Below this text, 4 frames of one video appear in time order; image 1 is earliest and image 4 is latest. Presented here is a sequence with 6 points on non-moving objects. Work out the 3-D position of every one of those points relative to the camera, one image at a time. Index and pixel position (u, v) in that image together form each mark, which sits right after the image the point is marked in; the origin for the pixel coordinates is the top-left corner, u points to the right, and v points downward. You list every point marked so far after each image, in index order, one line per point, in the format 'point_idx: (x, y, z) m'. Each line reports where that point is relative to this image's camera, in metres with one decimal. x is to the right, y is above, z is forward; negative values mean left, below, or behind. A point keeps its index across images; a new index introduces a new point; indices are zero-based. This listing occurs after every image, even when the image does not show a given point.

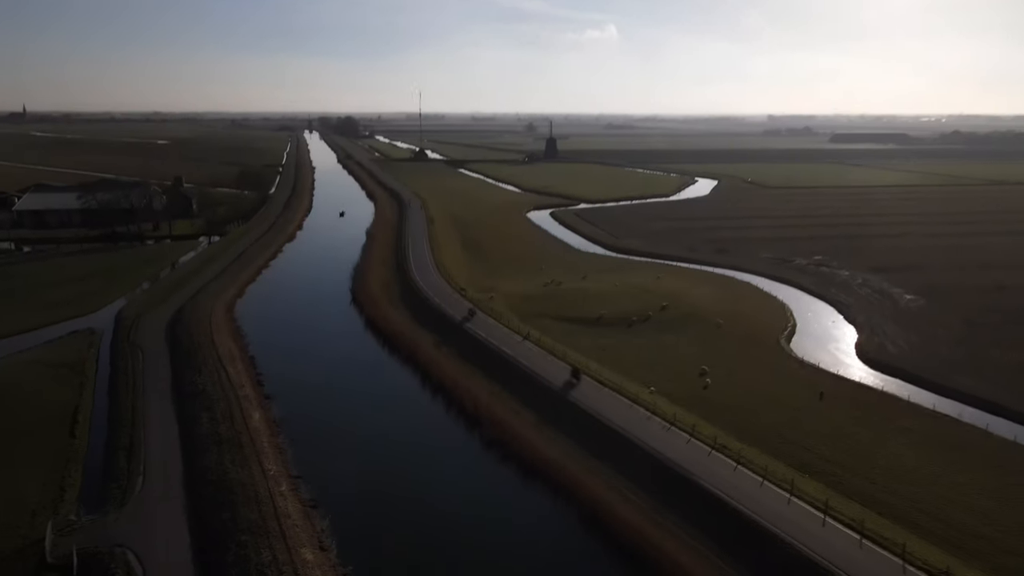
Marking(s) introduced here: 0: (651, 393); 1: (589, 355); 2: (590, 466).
0: (+3.2, -2.4, +16.8) m
1: (+2.1, -1.8, +19.7) m
2: (+1.4, -3.3, +13.4) m
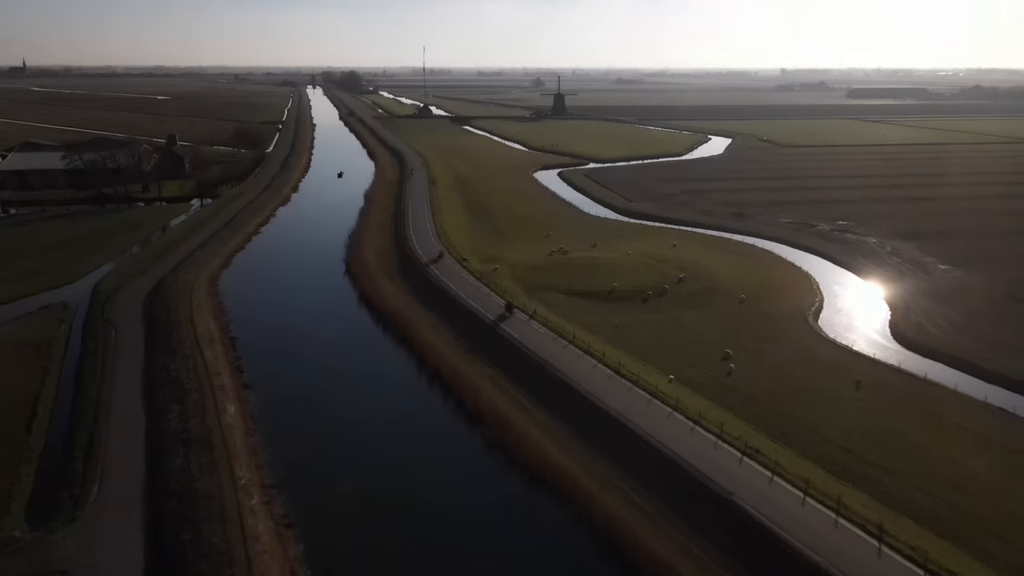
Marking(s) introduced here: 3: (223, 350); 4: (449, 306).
0: (+3.3, -1.9, +15.1) m
1: (+2.2, -1.2, +18.1) m
2: (+1.5, -3.0, +11.8) m
3: (-6.7, -1.4, +16.9) m
4: (-1.6, -0.5, +19.0) m
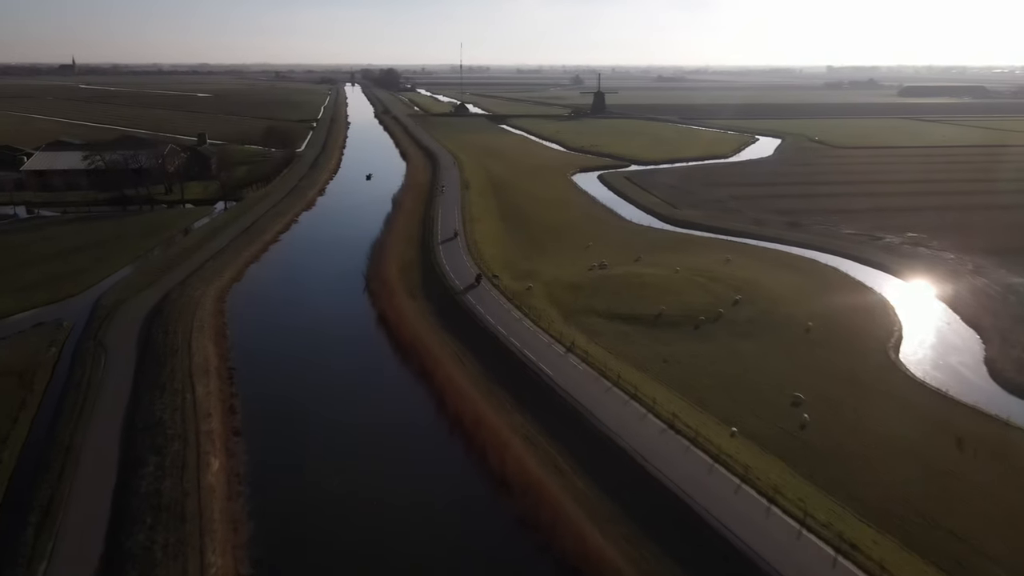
0: (+3.8, -2.6, +12.7) m
1: (+2.9, -1.8, +15.7) m
2: (+1.9, -3.6, +9.5) m
3: (-6.0, -1.9, +15.0) m
4: (-0.8, -1.0, +16.8) m
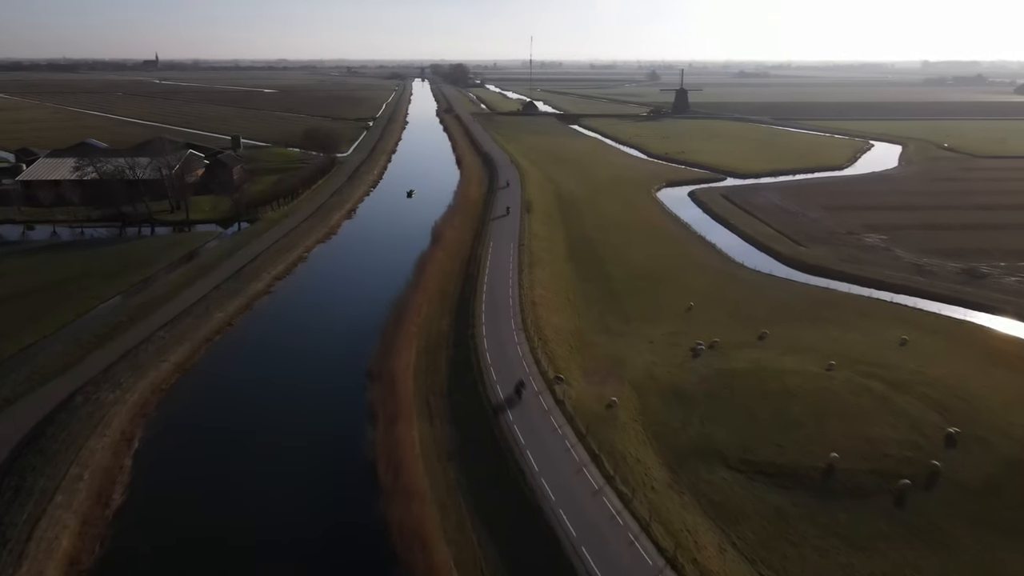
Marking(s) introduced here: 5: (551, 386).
0: (+4.4, -4.8, +5.1) m
1: (+3.8, -3.9, +8.1) m
2: (+2.1, -5.8, +2.1) m
3: (-5.2, -3.9, +8.2) m
4: (+0.1, -3.1, +9.5) m
5: (+0.7, -1.8, +13.5) m
